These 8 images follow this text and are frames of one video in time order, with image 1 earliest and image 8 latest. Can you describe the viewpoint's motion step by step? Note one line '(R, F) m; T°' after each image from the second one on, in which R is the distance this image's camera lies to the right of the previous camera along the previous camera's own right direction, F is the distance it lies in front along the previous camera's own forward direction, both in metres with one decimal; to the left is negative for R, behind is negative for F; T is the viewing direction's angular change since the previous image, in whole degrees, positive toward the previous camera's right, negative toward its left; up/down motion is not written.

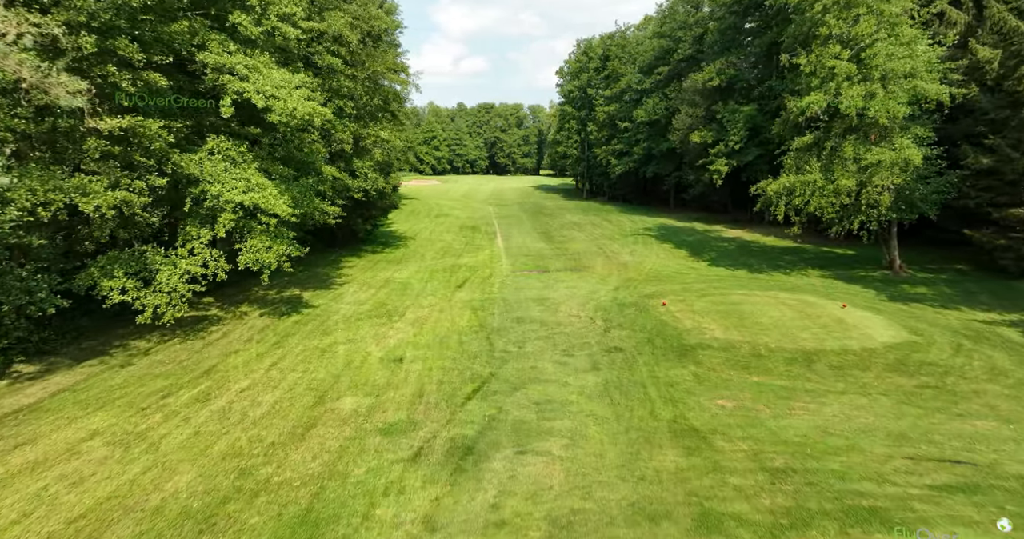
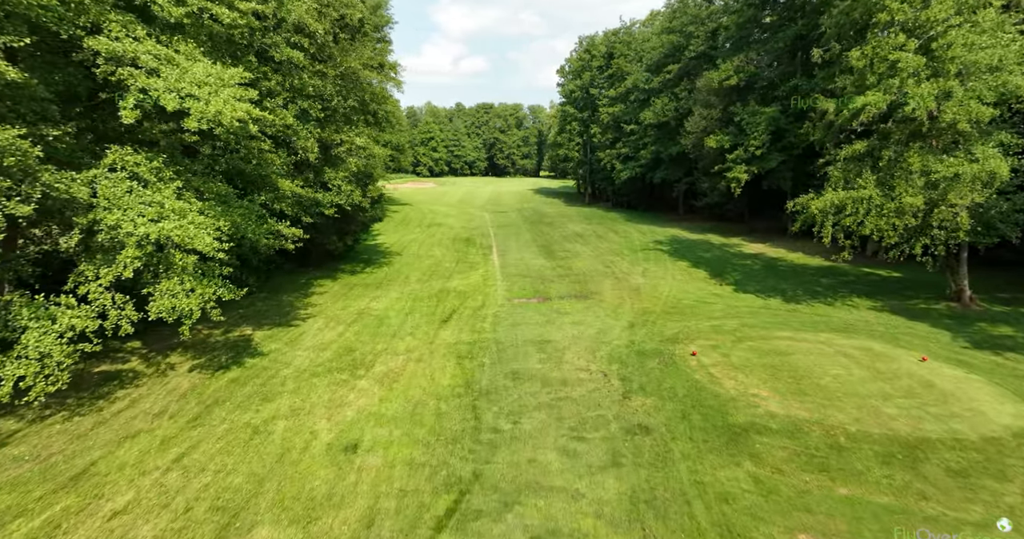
(+0.1, +2.2) m; 0°
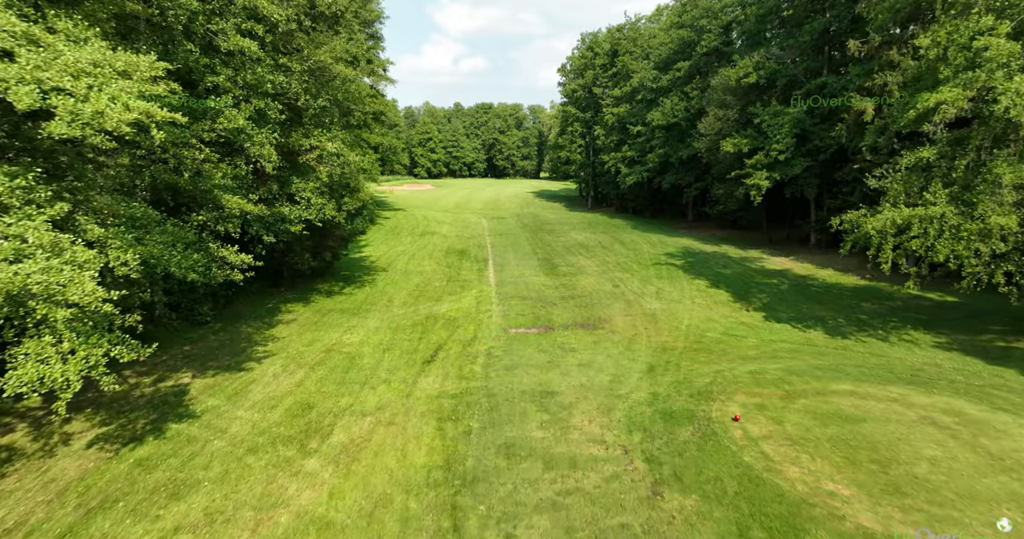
(+0.1, +2.0) m; 0°
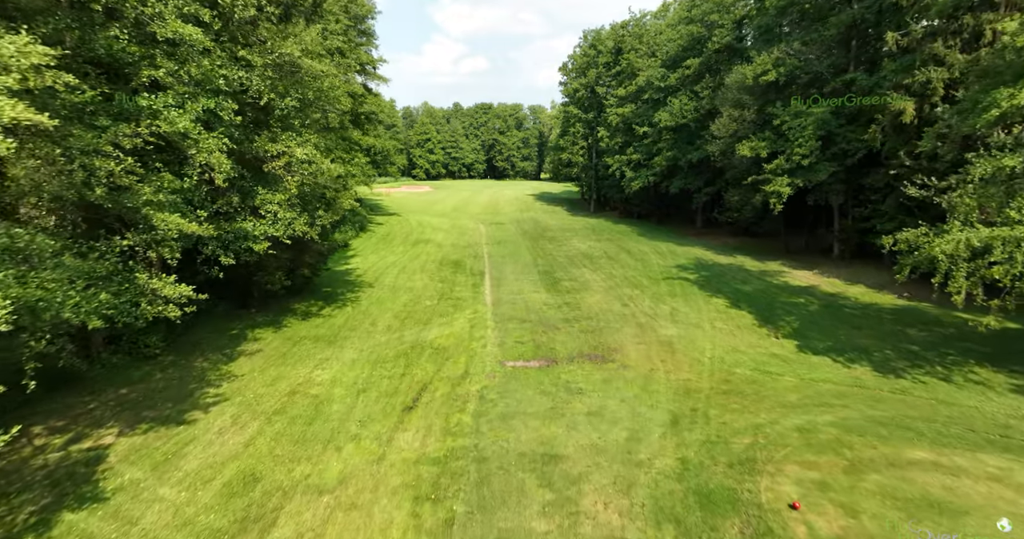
(+0.1, +1.6) m; 0°
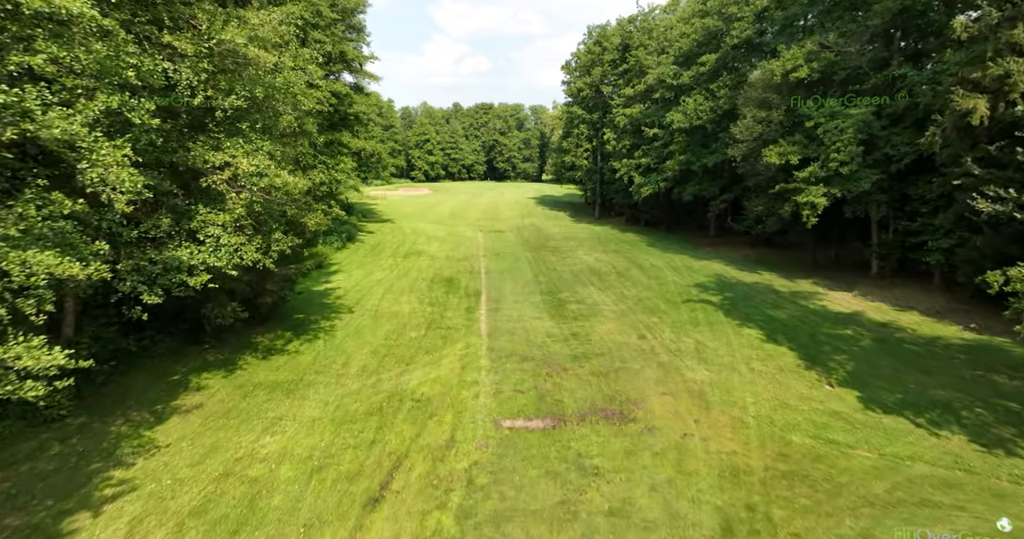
(+0.1, +2.1) m; 0°
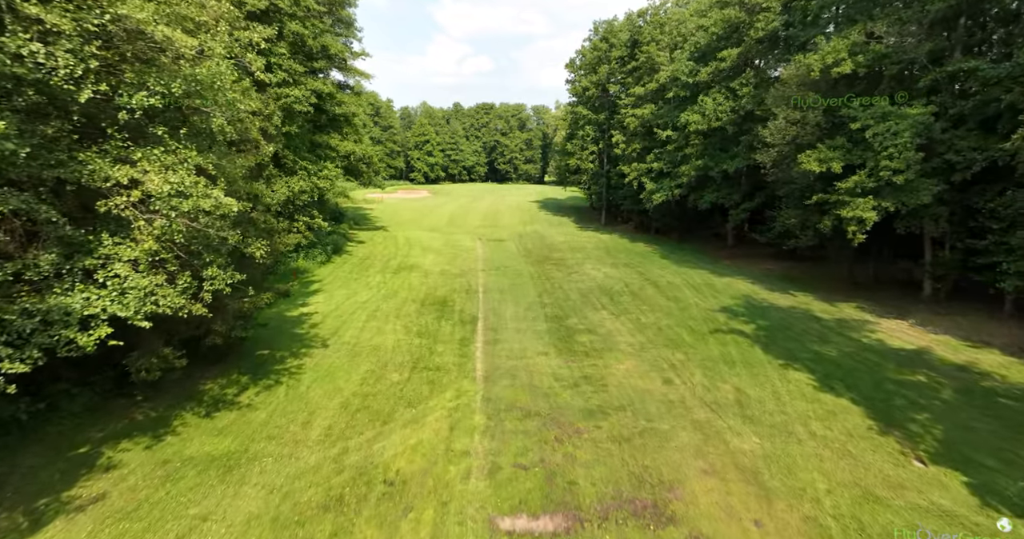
(0.0, +2.2) m; 0°
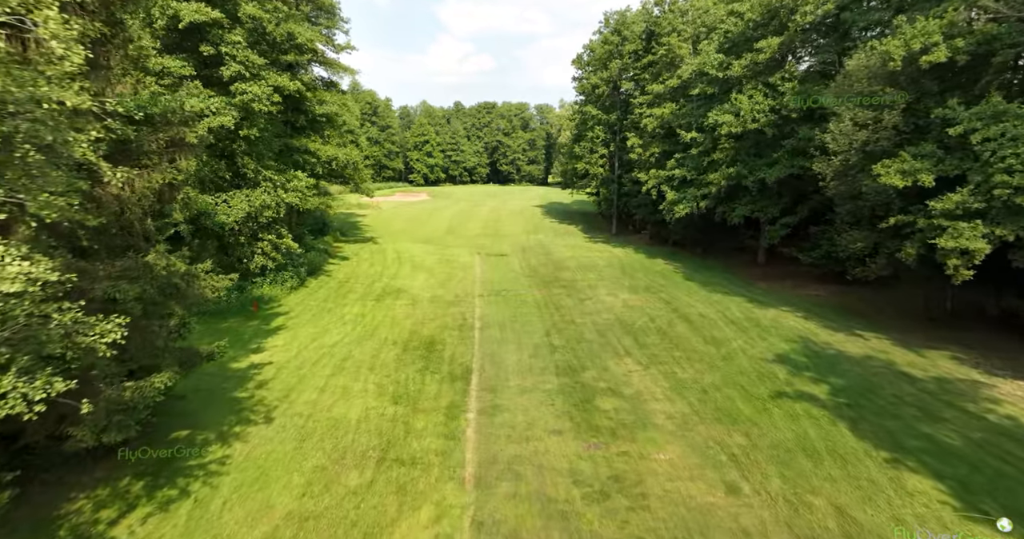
(0.0, +3.3) m; 0°
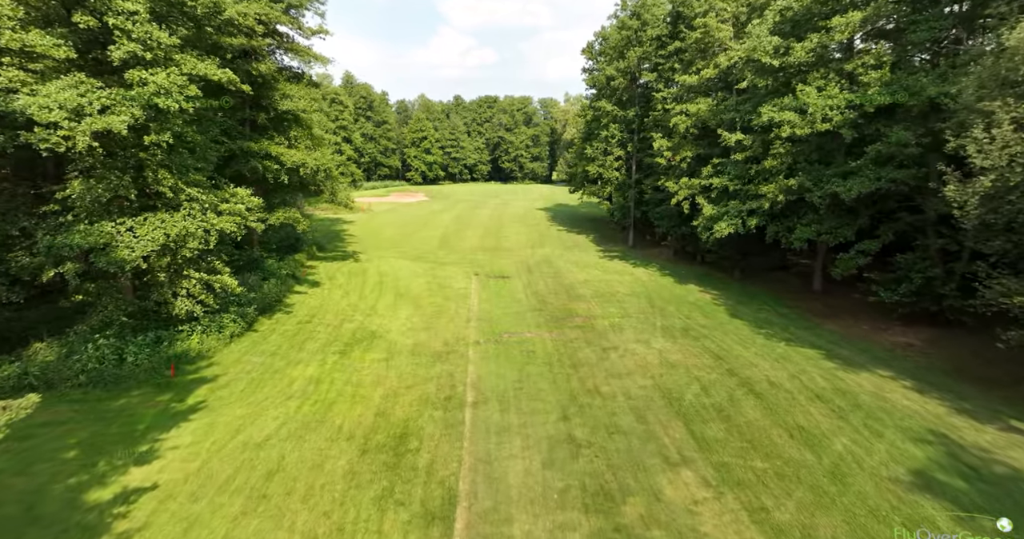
(0.0, +4.4) m; 0°
